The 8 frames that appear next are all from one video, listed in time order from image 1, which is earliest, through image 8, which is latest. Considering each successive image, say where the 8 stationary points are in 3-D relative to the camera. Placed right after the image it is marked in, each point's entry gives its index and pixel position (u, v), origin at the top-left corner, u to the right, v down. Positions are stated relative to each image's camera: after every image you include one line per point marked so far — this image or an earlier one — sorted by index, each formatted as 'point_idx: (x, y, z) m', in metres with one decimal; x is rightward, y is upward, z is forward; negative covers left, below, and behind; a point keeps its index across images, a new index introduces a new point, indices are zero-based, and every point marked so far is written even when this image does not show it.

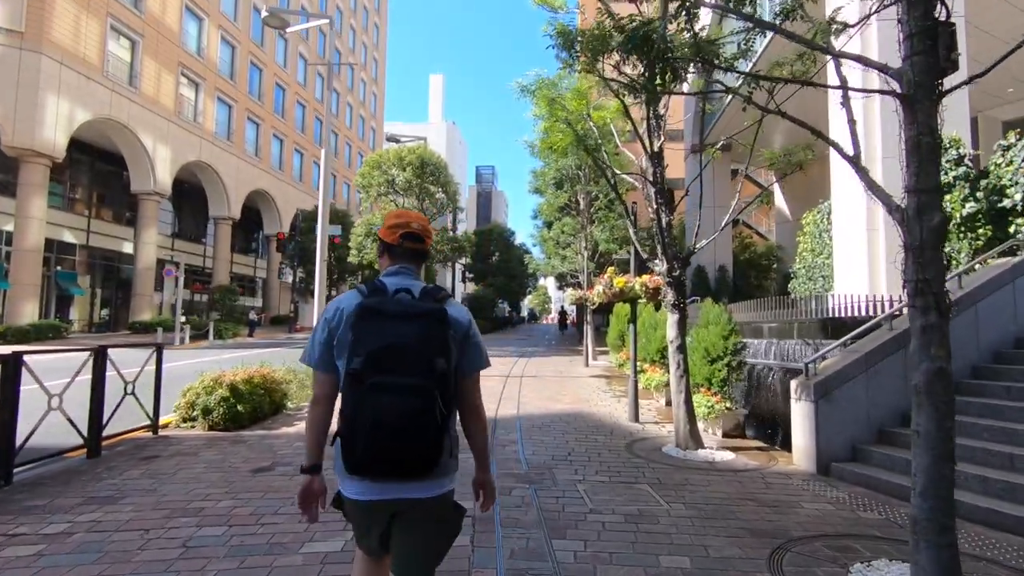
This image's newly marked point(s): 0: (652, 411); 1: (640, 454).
0: (+2.4, -2.1, +9.3) m
1: (+1.6, -2.0, +6.6) m
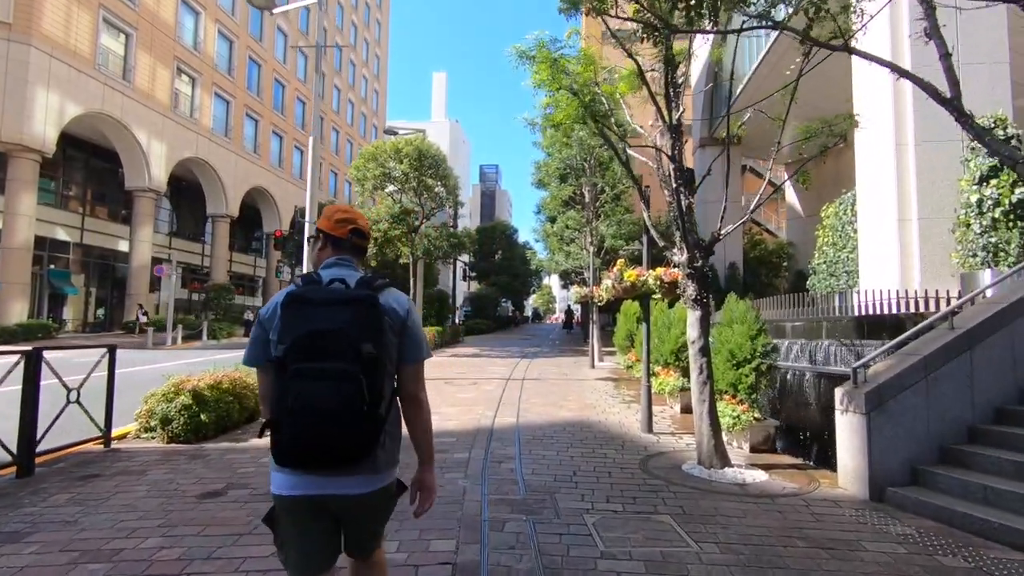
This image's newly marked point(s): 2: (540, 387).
0: (+2.4, -2.0, +8.3) m
1: (+1.5, -1.9, +5.7) m
2: (+0.6, -2.1, +11.8) m
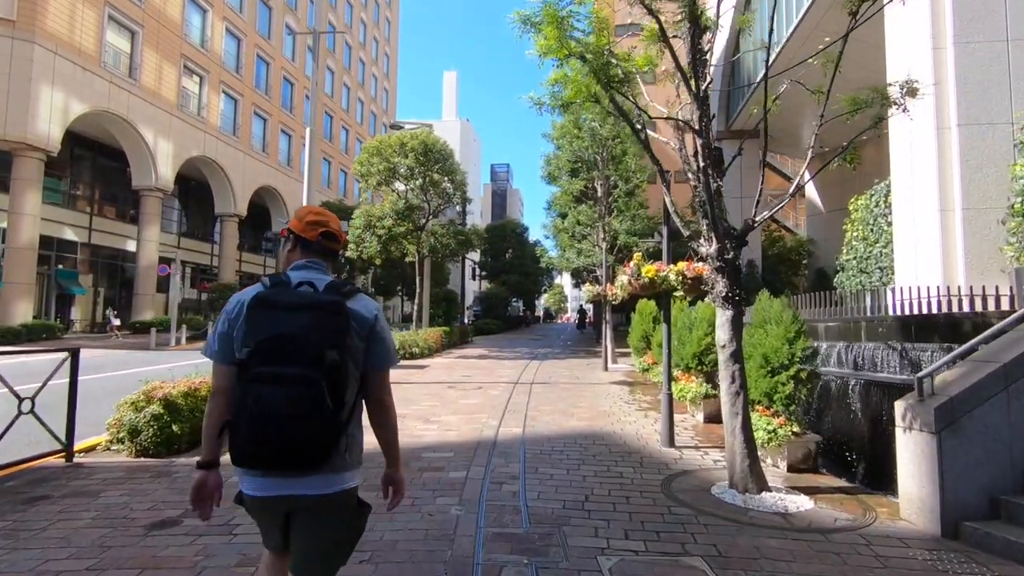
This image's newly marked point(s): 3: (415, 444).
0: (+2.4, -2.0, +7.5) m
1: (+1.5, -1.9, +4.9) m
2: (+0.7, -2.1, +11.0) m
3: (-1.2, -1.9, +6.8) m
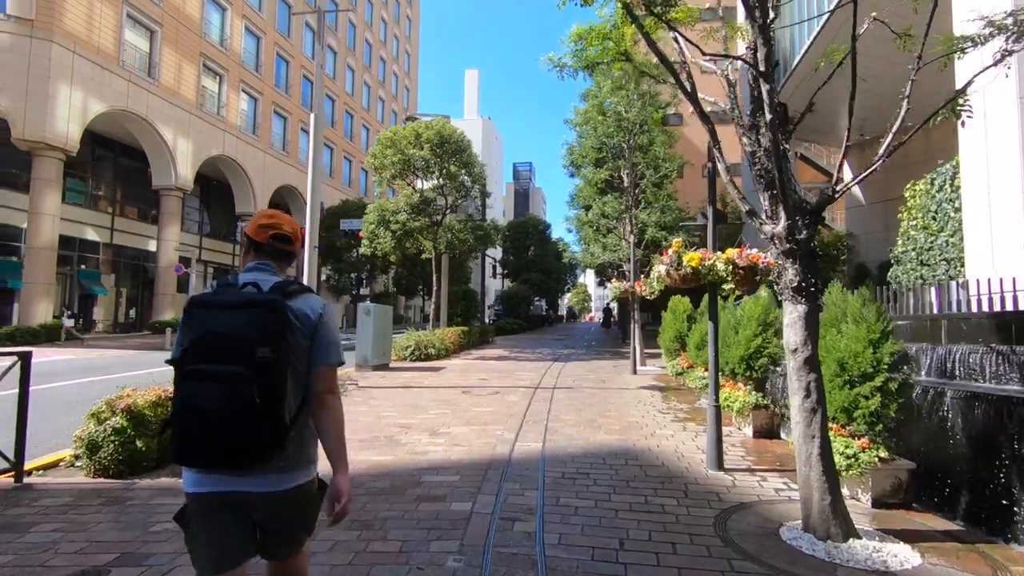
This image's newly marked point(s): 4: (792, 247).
0: (+2.6, -1.9, +6.4) m
1: (+1.6, -1.8, +3.8) m
2: (+1.1, -2.0, +9.9) m
3: (-1.0, -1.9, +5.8) m
4: (+2.1, +0.3, +4.1) m
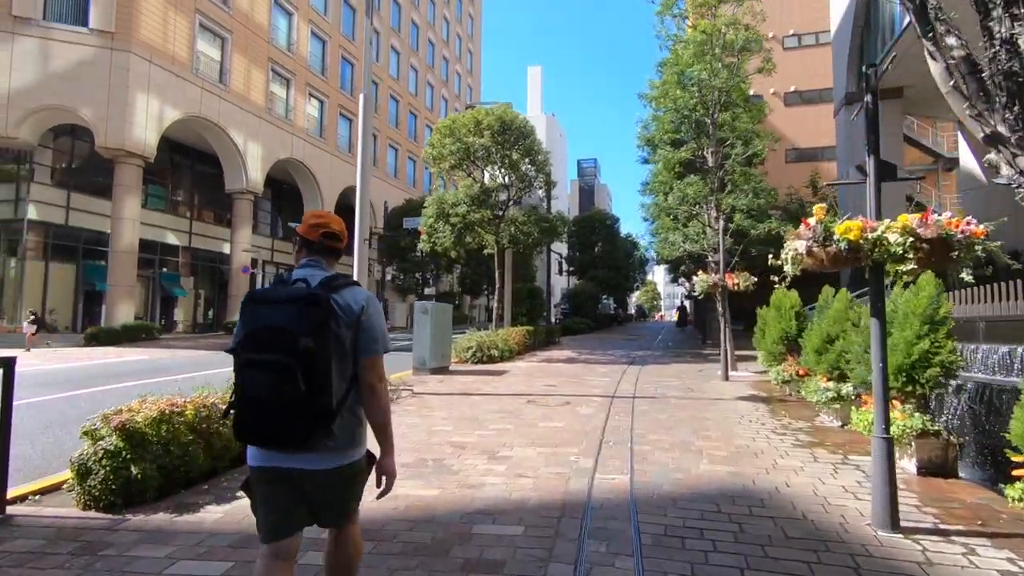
0: (+3.3, -1.7, +4.6) m
1: (+2.0, -1.7, +2.2) m
2: (+2.2, -1.9, +8.4) m
3: (-0.4, -1.8, +4.5) m
4: (+2.5, +0.4, +2.5) m
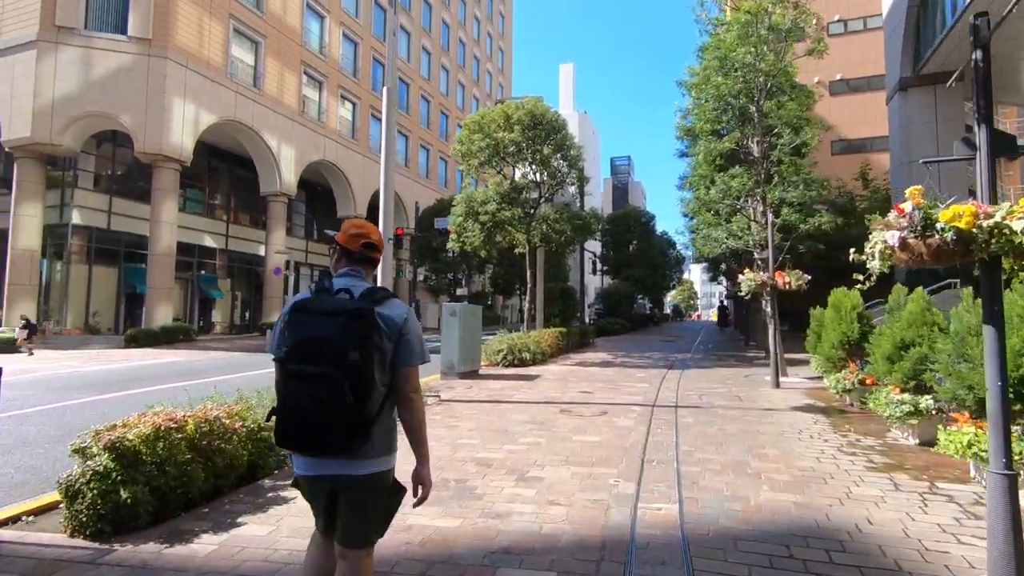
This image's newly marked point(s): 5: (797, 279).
0: (+3.6, -1.7, +3.8) m
1: (+2.1, -1.7, +1.4) m
2: (+2.7, -1.9, +7.6) m
3: (-0.2, -1.8, +3.9) m
4: (+2.6, +0.4, +1.7) m
5: (+5.6, +0.2, +10.8) m
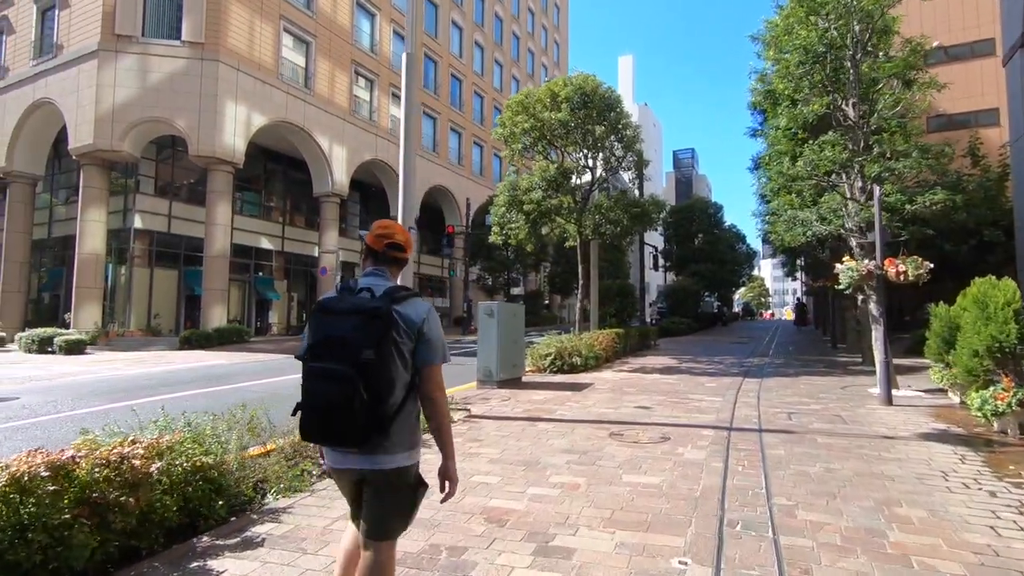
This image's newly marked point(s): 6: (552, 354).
0: (+3.5, -1.6, +1.8) m
1: (+1.8, -1.6, -0.4) m
2: (+3.0, -1.8, +5.7) m
3: (-0.2, -1.7, +2.3) m
4: (+2.3, +0.5, -0.2) m
5: (+6.3, +0.3, +8.5) m
6: (+1.0, -1.7, +13.7) m
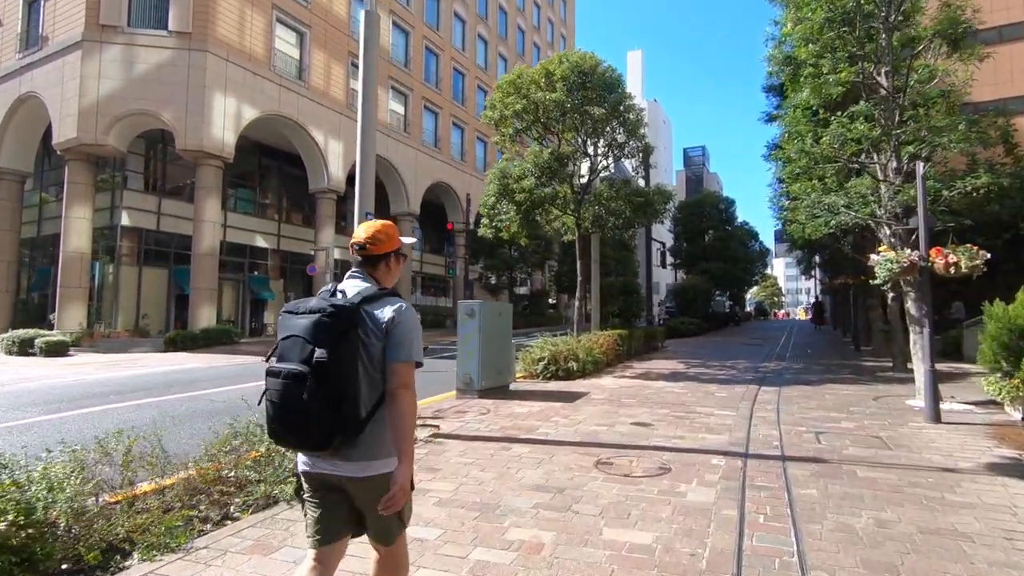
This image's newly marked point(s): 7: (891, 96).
0: (+3.0, -1.6, +0.5) m
1: (+1.3, -1.5, -1.7) m
2: (+2.6, -1.7, +4.3) m
3: (-0.6, -1.7, +1.0) m
4: (+1.8, +0.6, -1.5) m
5: (+5.9, +0.4, +7.1) m
6: (+0.8, -1.6, +12.4) m
7: (+6.8, +3.4, +9.9) m
